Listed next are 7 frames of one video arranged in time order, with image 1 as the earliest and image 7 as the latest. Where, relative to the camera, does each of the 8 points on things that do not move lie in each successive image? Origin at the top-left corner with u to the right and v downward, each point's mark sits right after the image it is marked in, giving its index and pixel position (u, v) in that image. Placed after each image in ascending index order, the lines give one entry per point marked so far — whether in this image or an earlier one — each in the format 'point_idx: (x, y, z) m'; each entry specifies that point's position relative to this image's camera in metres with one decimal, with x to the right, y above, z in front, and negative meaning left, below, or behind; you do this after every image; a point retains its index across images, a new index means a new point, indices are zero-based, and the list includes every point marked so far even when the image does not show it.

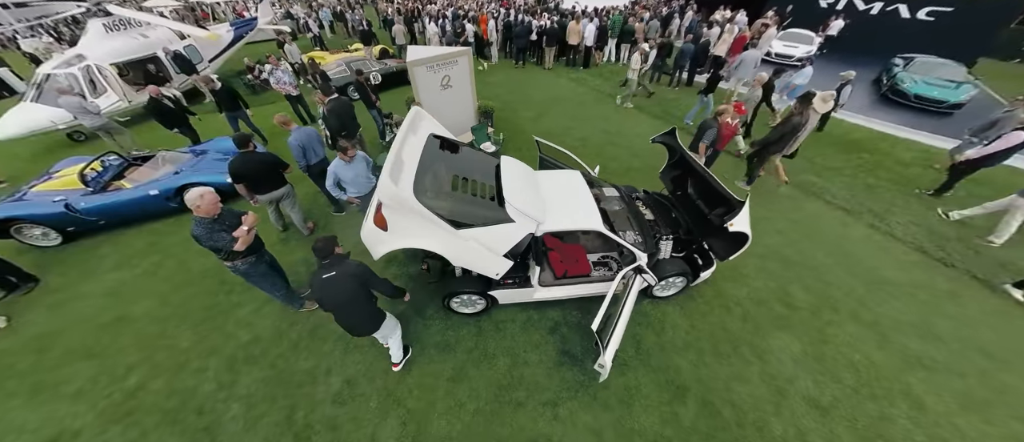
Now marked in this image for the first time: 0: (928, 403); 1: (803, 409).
0: (+4.5, -2.0, +3.0) m
1: (+3.1, -2.0, +2.9) m
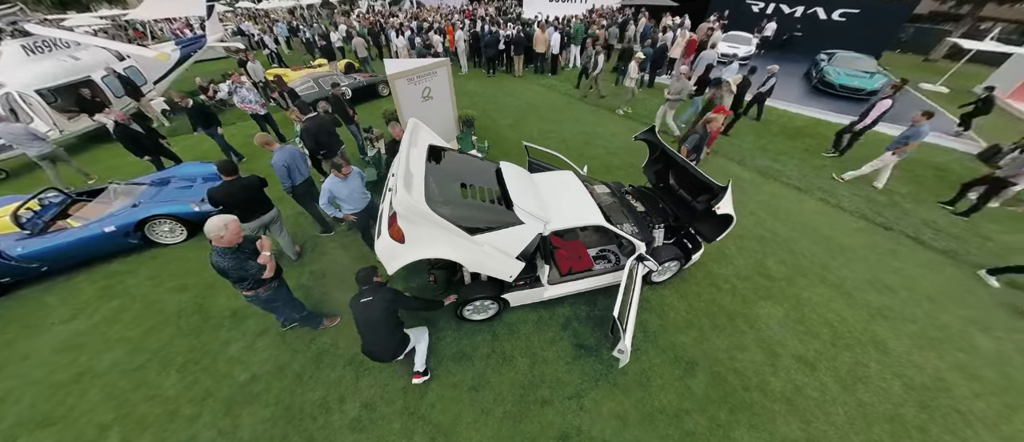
0: (+4.8, -1.6, +3.5) m
1: (+3.3, -1.7, +3.3) m
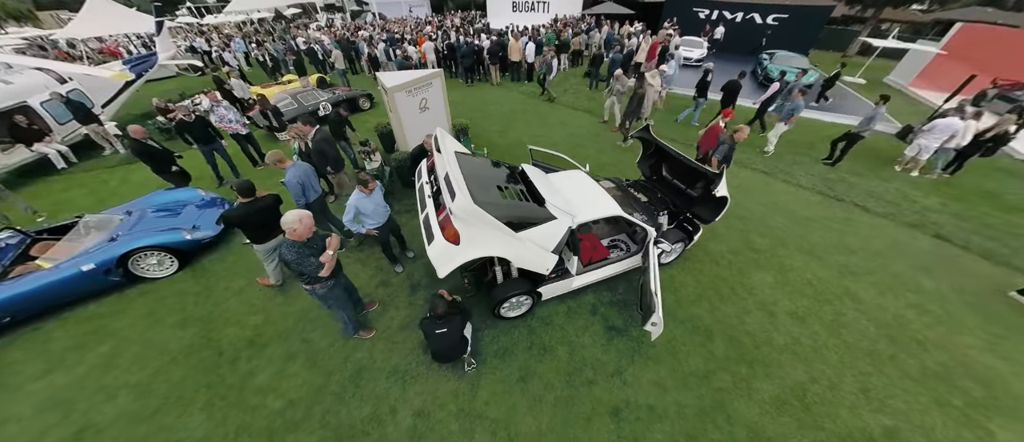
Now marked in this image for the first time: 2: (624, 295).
0: (+5.2, -1.1, +4.1) m
1: (+3.8, -1.4, +3.8) m
2: (+1.7, -1.1, +4.1) m
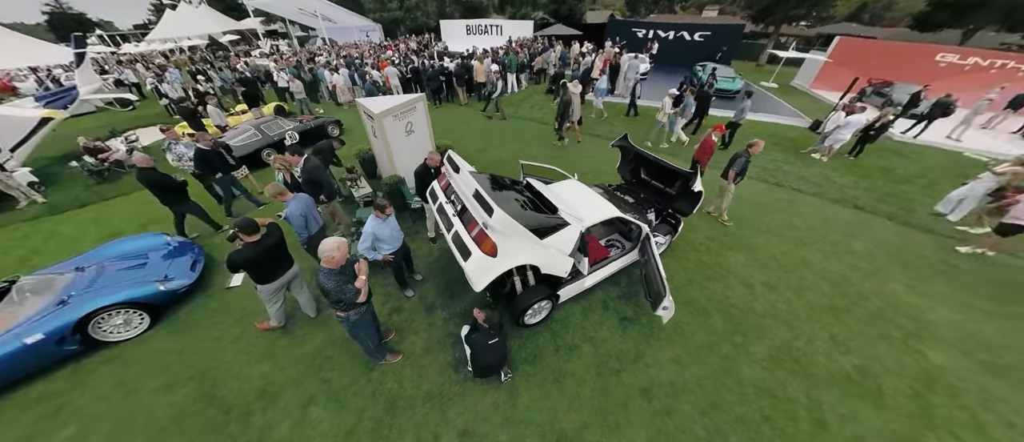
0: (+5.3, -0.7, +4.9) m
1: (+4.1, -1.1, +4.4) m
2: (+1.9, -1.1, +4.4) m
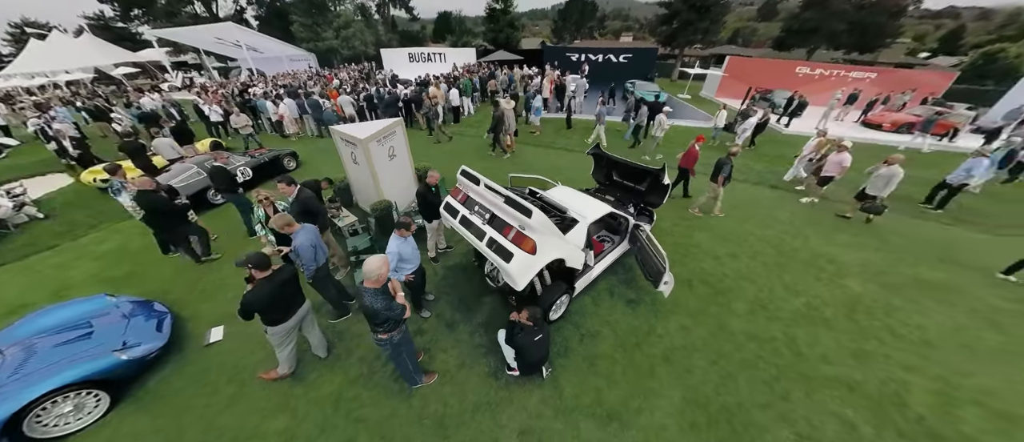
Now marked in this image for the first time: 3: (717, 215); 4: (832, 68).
0: (+5.3, -0.3, +6.0) m
1: (+4.2, -0.8, +5.3) m
2: (+2.0, -1.0, +5.0) m
3: (+5.0, +0.2, +6.7) m
4: (+16.3, +7.8, +14.2) m
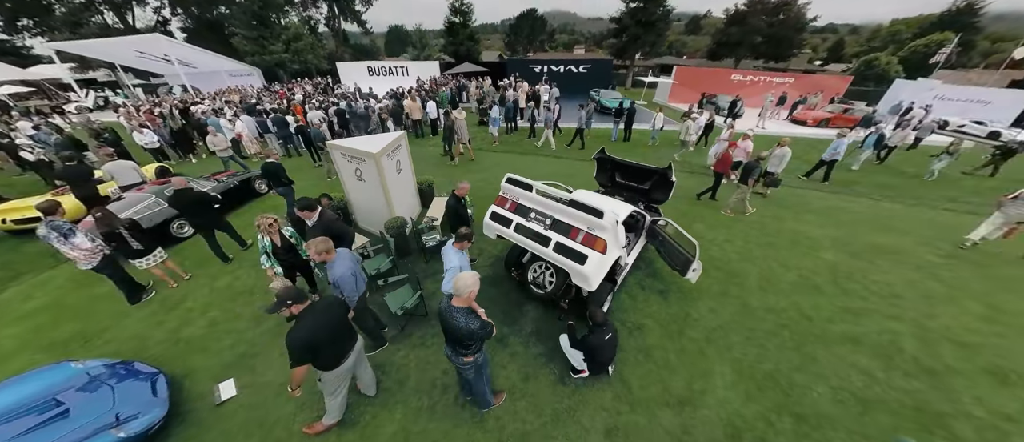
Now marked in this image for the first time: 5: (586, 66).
0: (+5.6, 0.0, +6.8) m
1: (+4.7, -0.5, +5.9) m
2: (+2.6, -0.9, +5.2) m
3: (+5.2, +0.4, +7.4) m
4: (+14.7, +8.7, +16.5) m
5: (+5.3, +10.8, +19.5) m
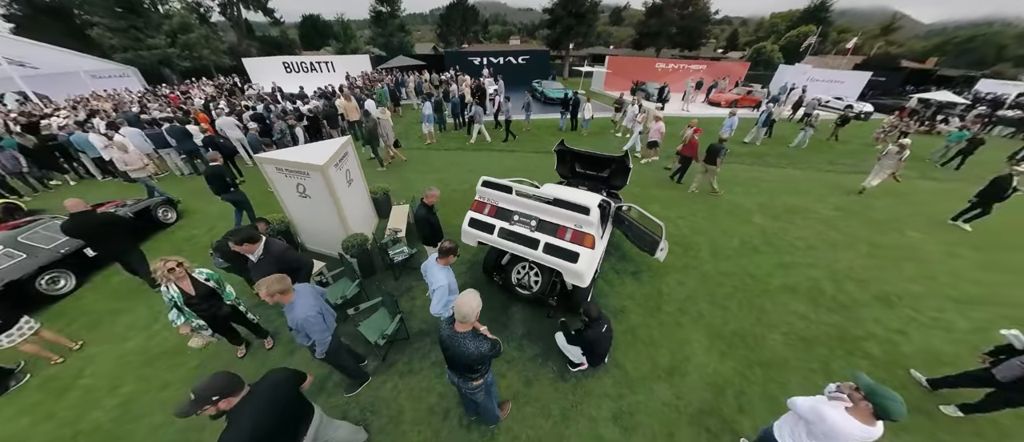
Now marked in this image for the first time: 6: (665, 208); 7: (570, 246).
0: (+4.7, +0.7, +7.5) m
1: (+4.0, 0.0, +6.5) m
2: (+2.1, -0.7, +5.5) m
3: (+4.2, +1.0, +8.0) m
4: (+11.1, +10.4, +18.3) m
5: (+1.0, +11.5, +19.6) m
6: (+3.9, +0.4, +7.1) m
7: (+0.6, -0.3, +3.0) m
